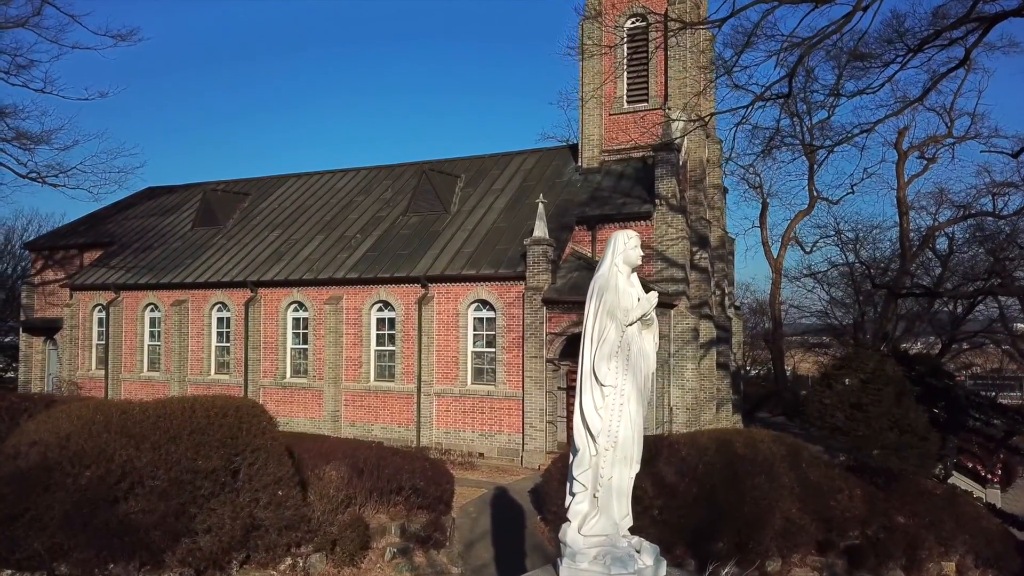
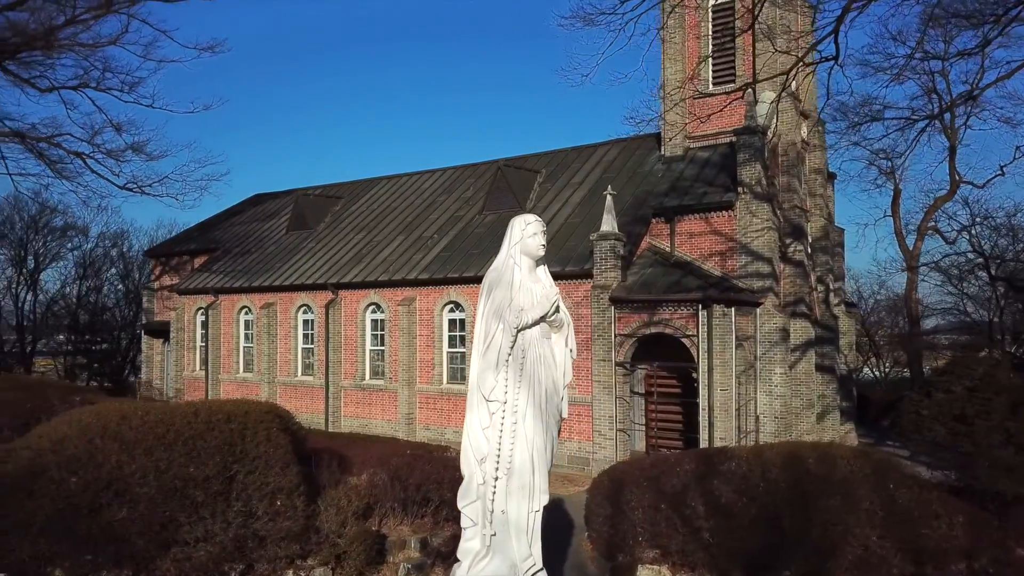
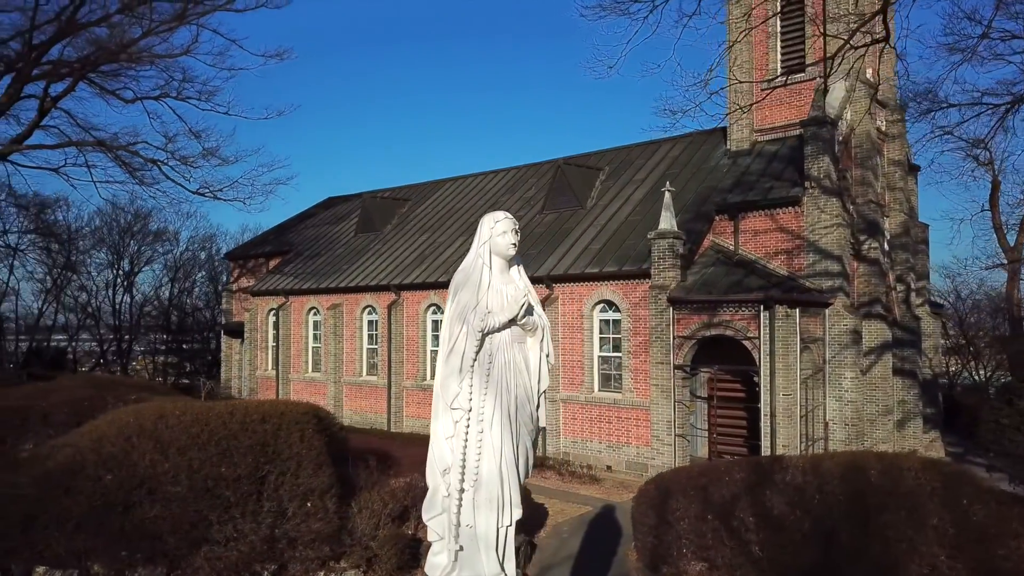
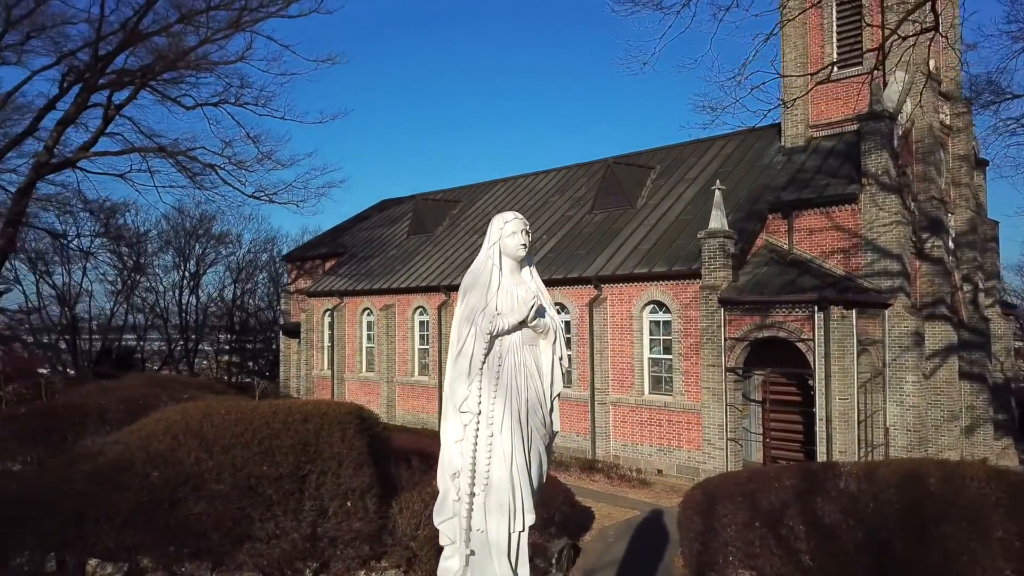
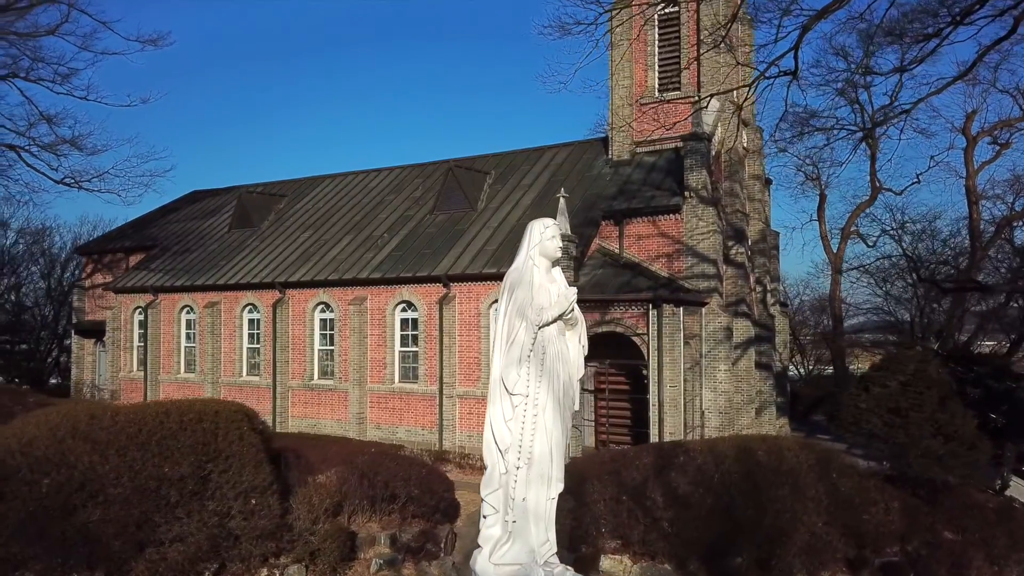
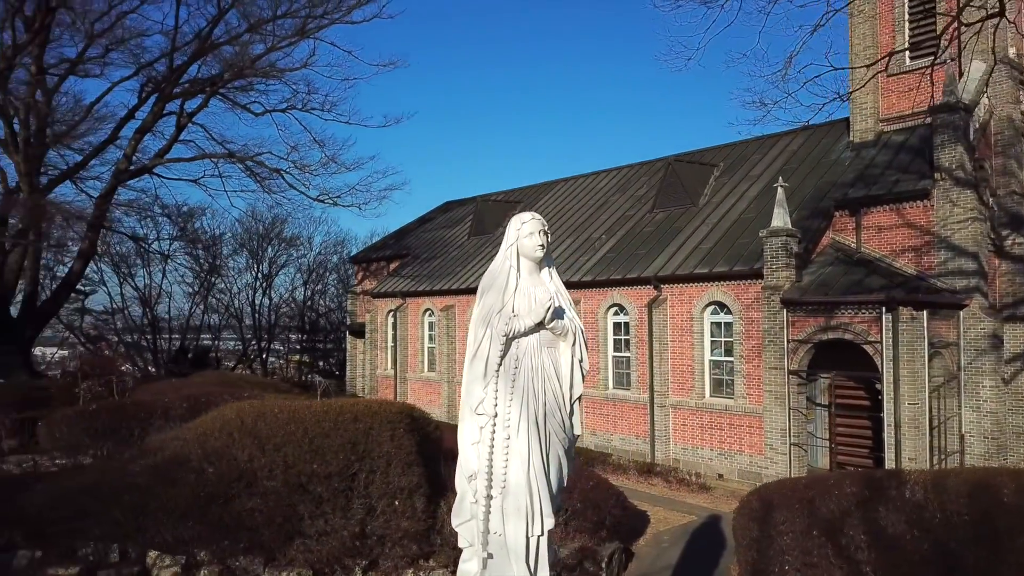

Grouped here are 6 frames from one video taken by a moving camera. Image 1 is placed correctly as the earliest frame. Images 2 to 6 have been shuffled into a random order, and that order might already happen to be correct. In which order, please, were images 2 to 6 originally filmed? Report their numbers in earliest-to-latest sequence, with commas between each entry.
5, 2, 3, 4, 6
